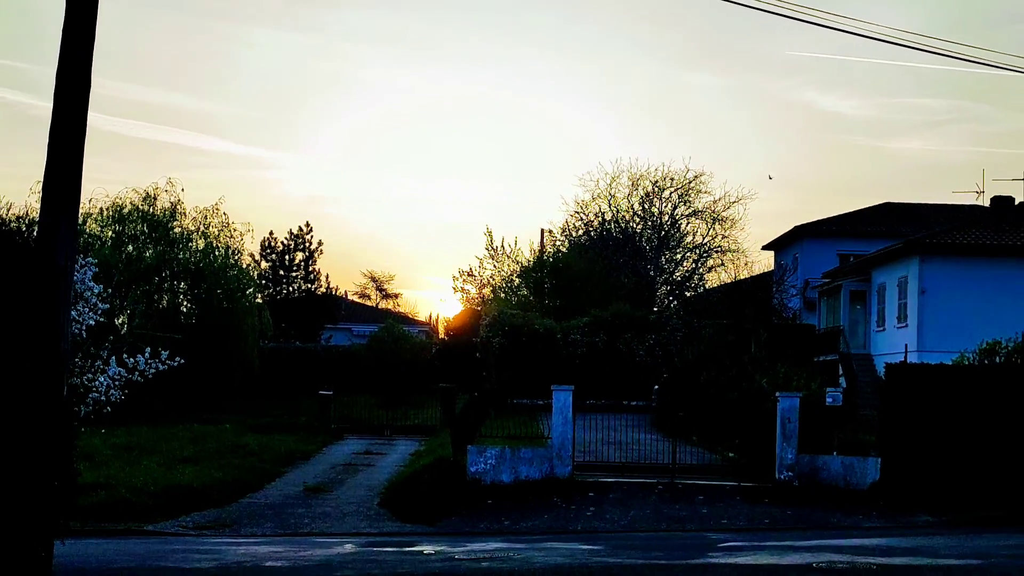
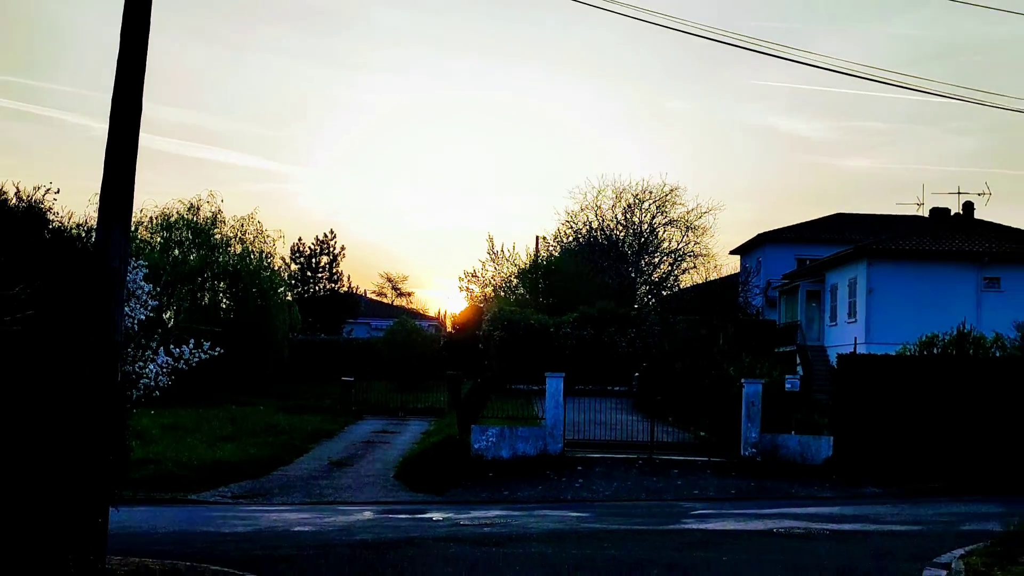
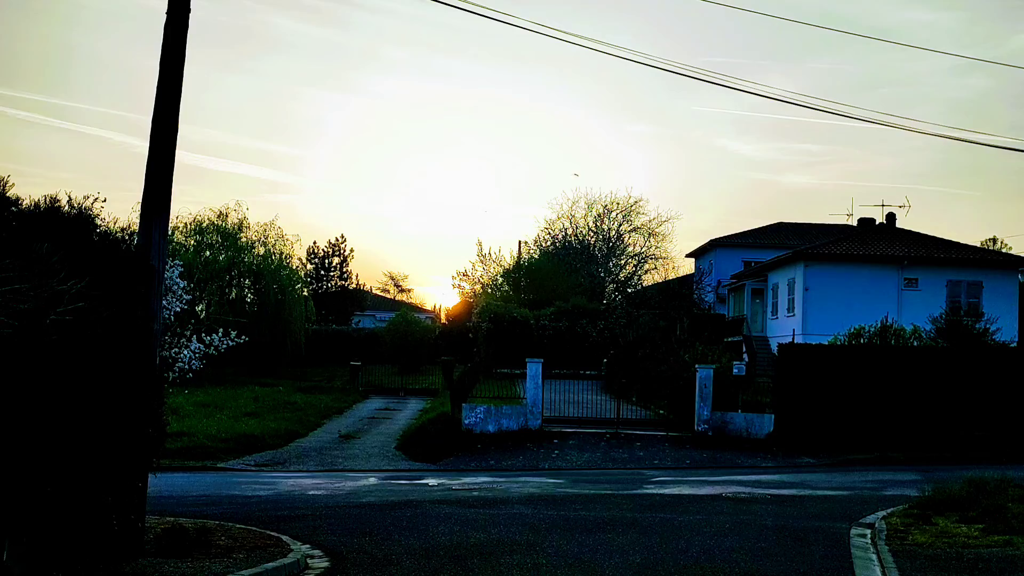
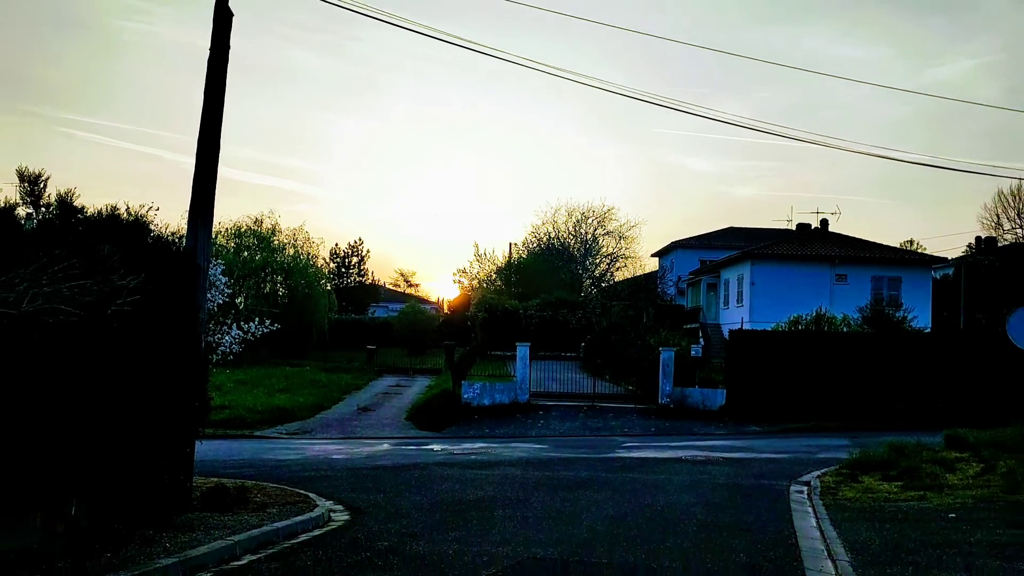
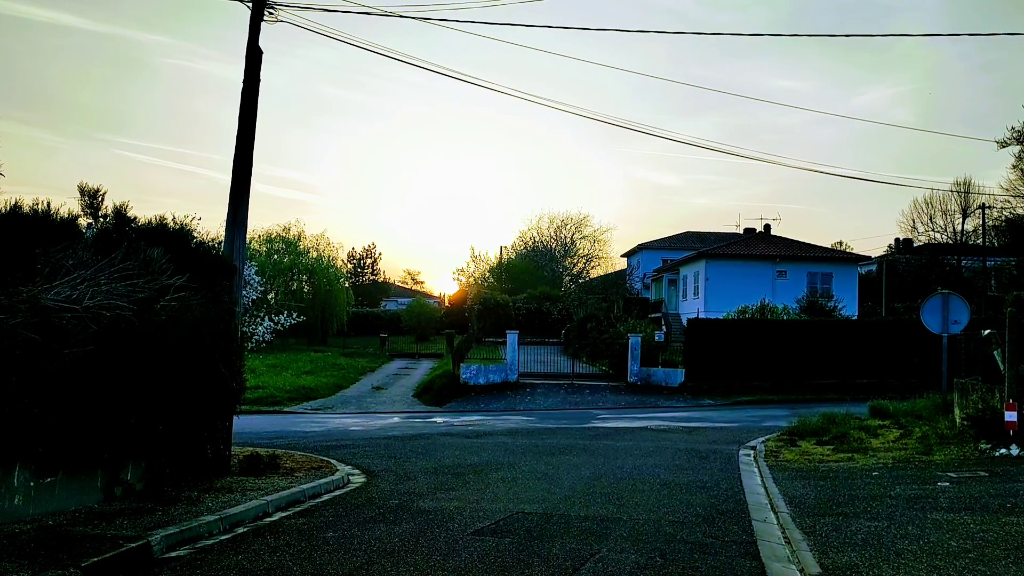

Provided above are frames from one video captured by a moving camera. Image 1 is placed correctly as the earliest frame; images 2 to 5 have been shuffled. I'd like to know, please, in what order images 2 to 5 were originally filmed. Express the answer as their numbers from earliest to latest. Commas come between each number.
2, 3, 4, 5
